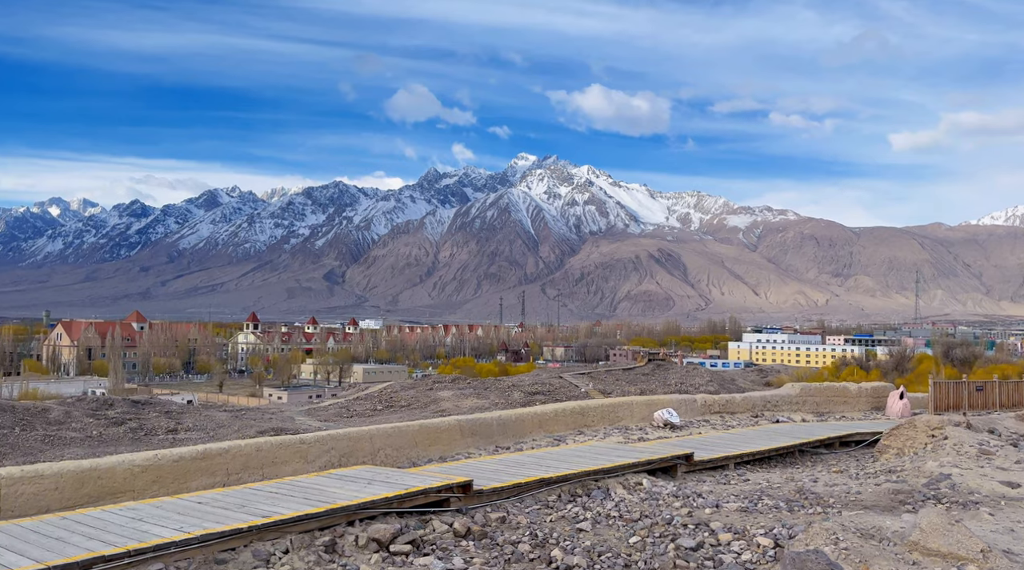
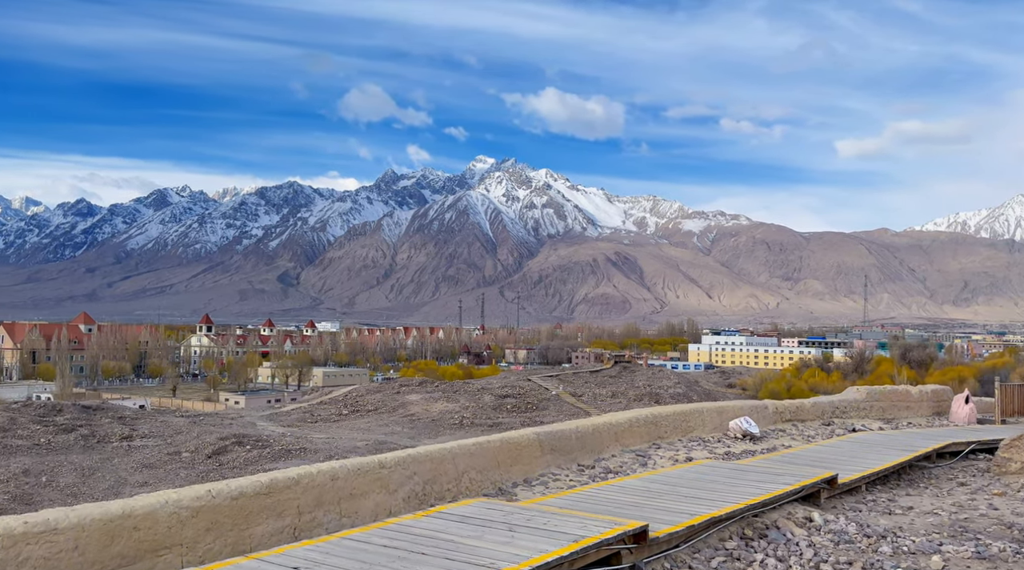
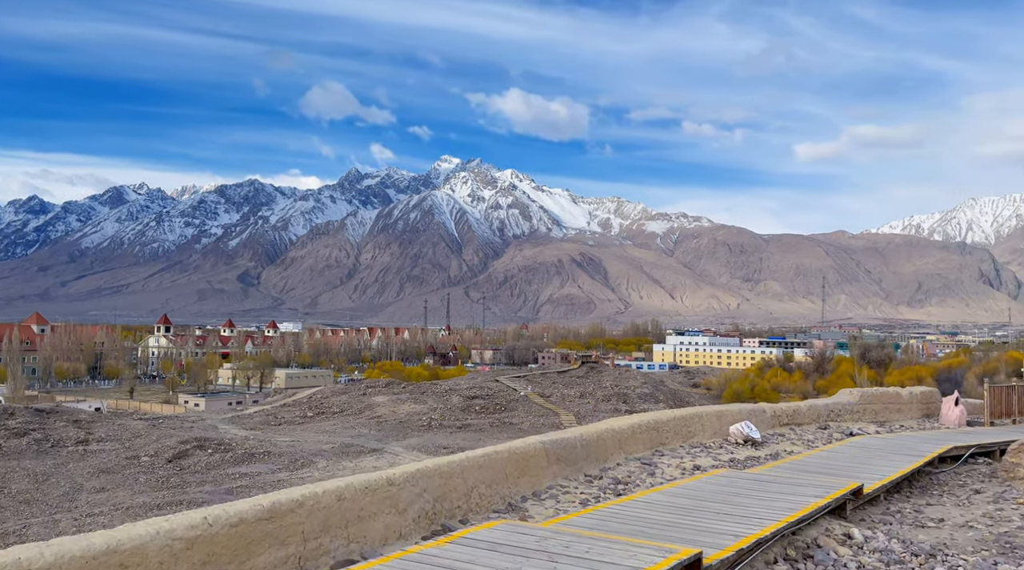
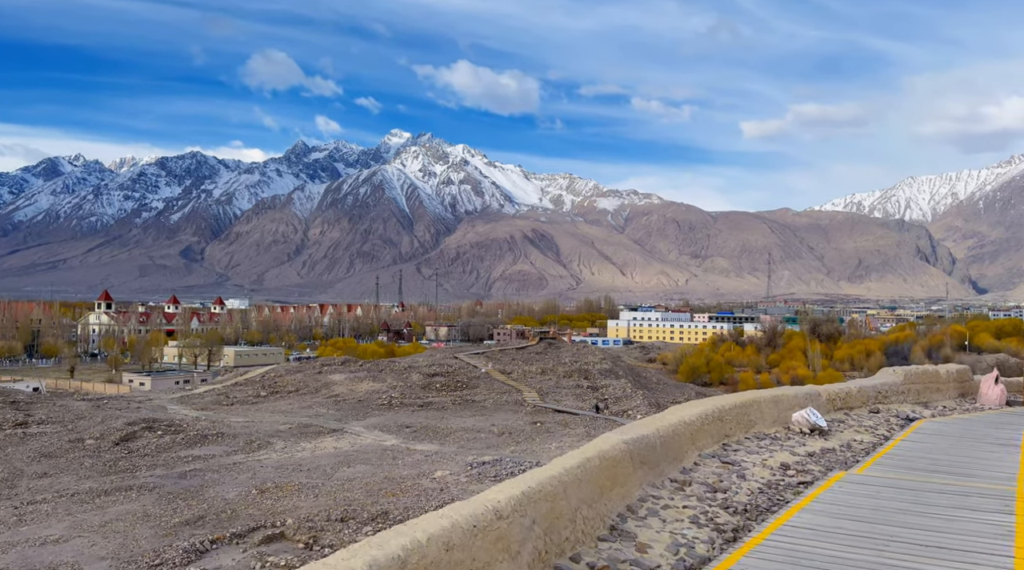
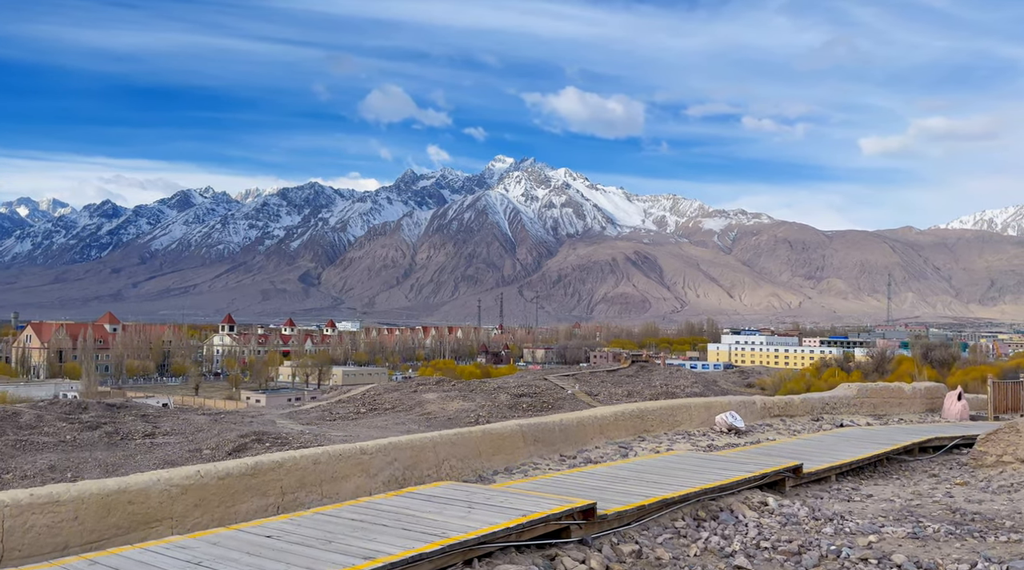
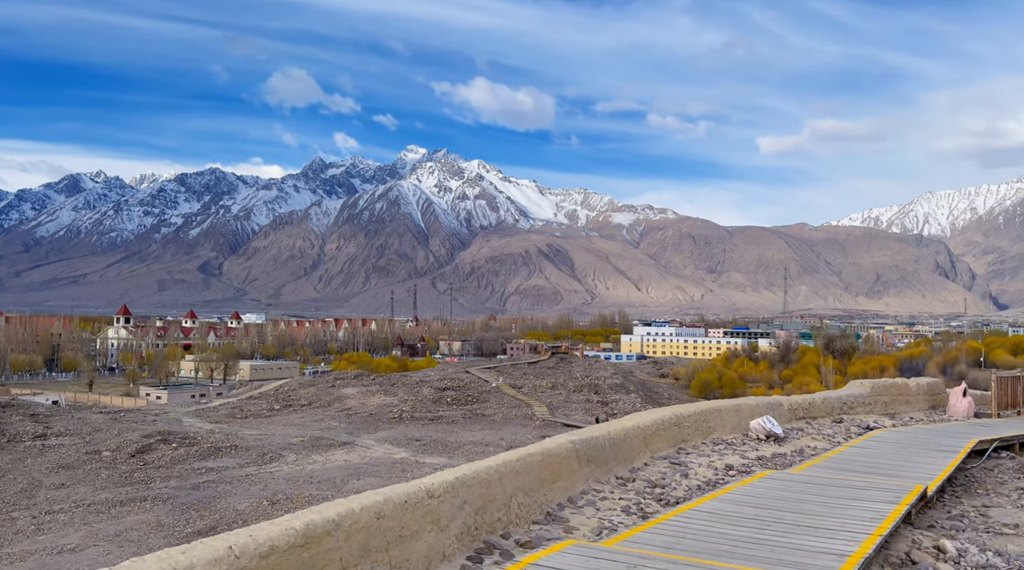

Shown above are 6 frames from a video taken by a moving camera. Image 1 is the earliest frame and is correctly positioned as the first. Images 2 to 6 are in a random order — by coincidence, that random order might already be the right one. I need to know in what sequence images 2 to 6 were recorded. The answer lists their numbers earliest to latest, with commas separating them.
5, 2, 3, 6, 4
